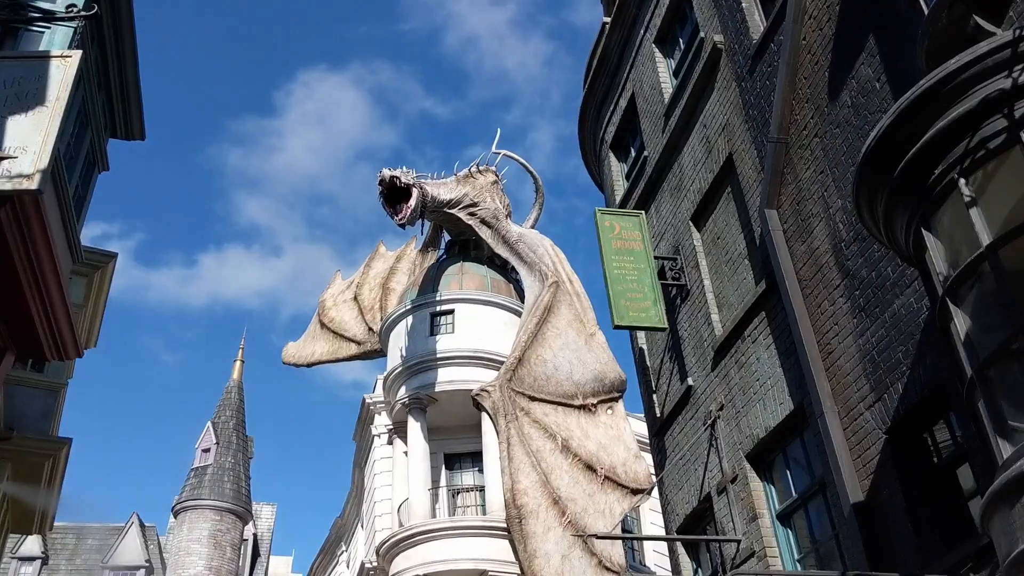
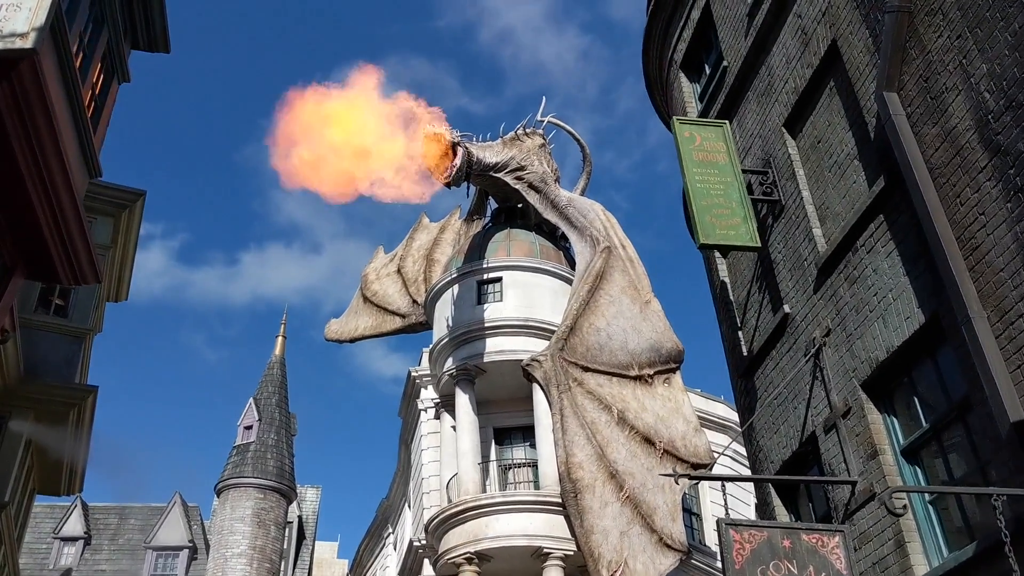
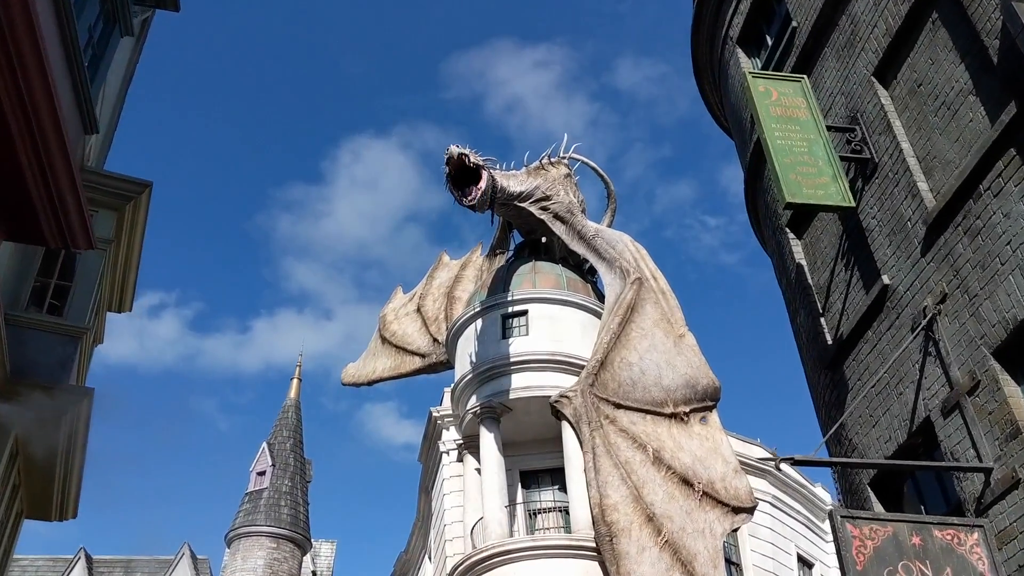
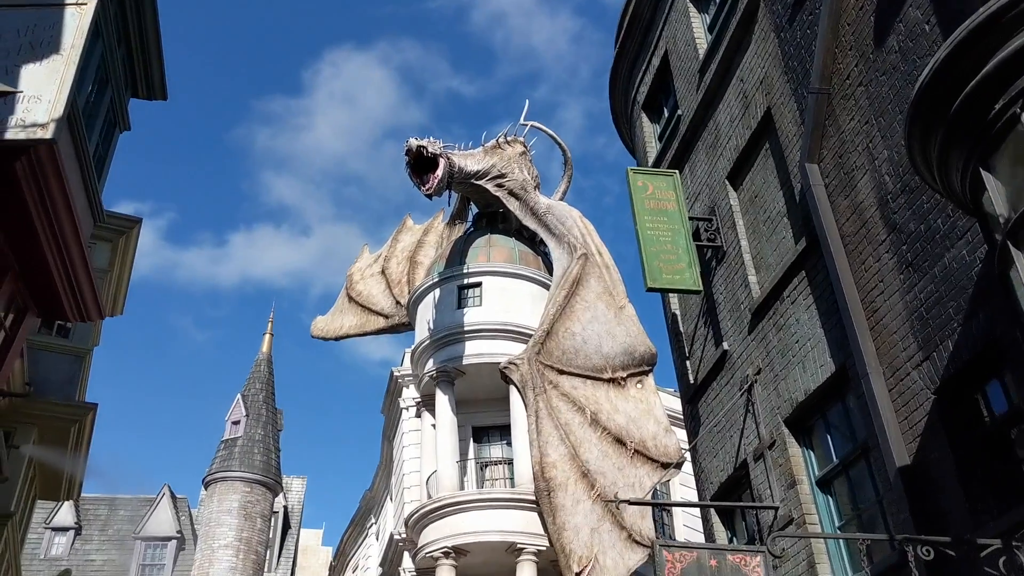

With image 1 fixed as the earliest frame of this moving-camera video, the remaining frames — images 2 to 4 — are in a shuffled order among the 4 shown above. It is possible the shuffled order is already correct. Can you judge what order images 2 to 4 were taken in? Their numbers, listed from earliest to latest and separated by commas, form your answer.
4, 2, 3
